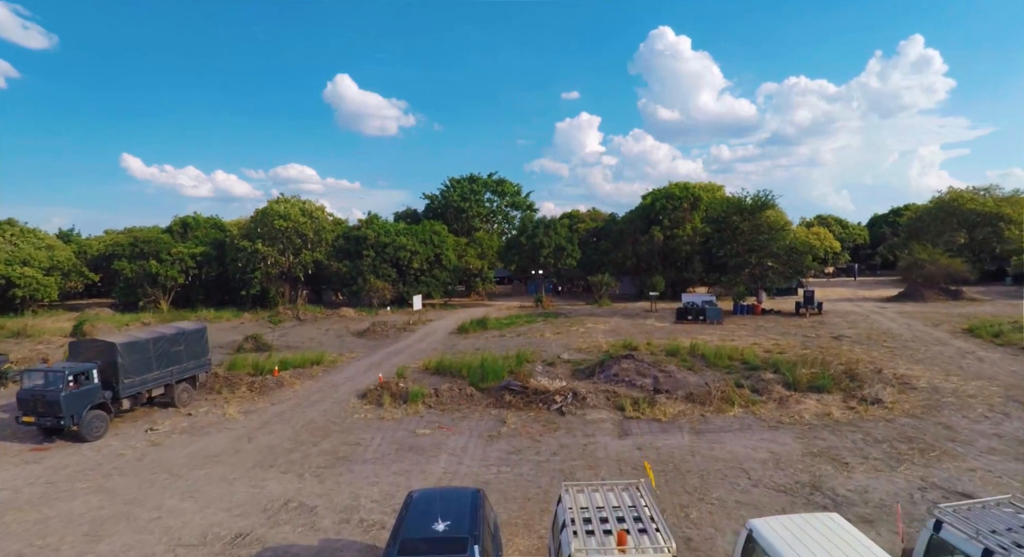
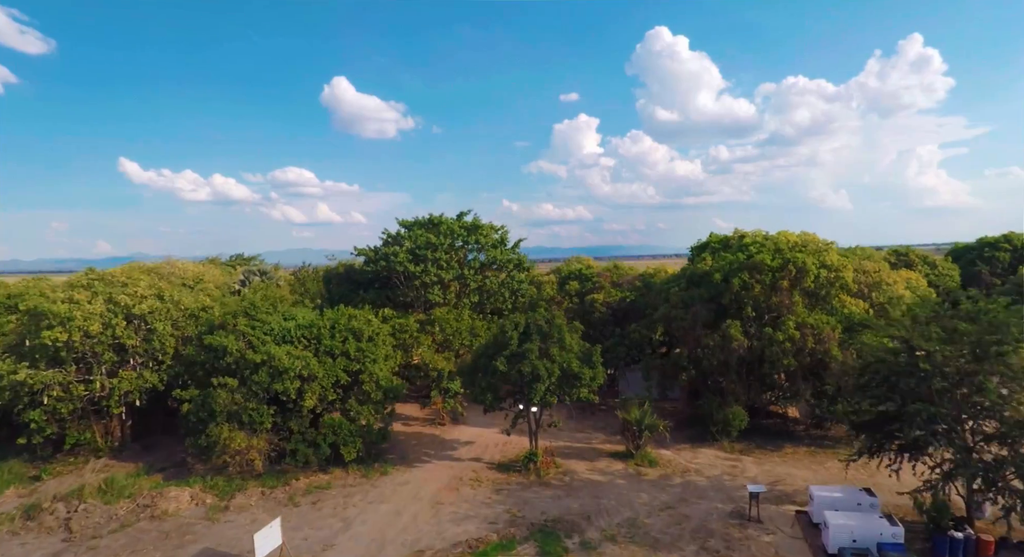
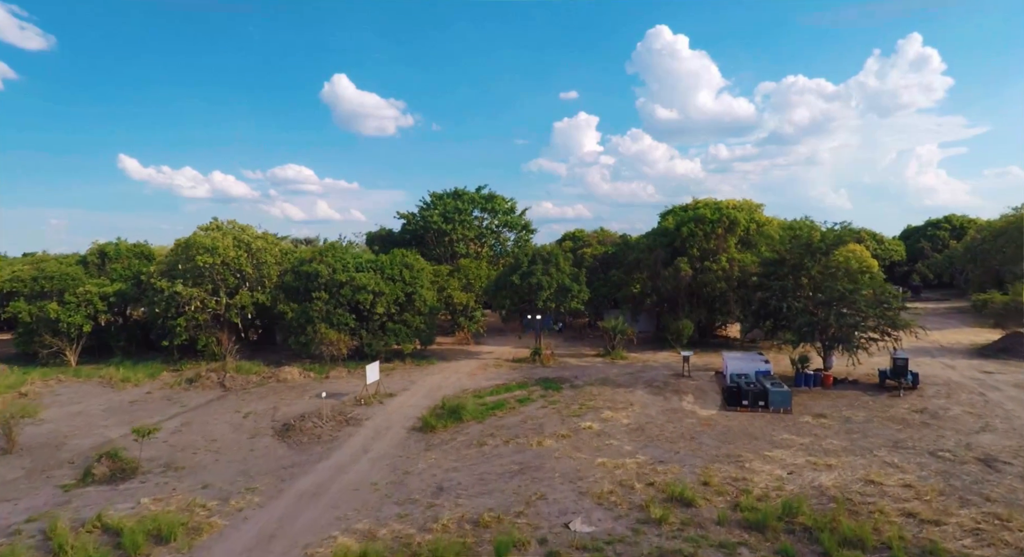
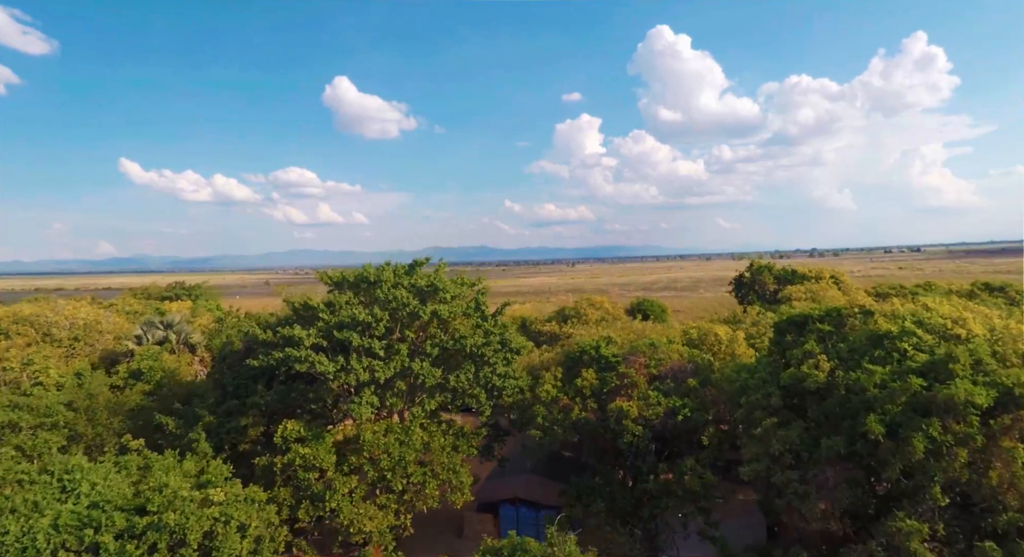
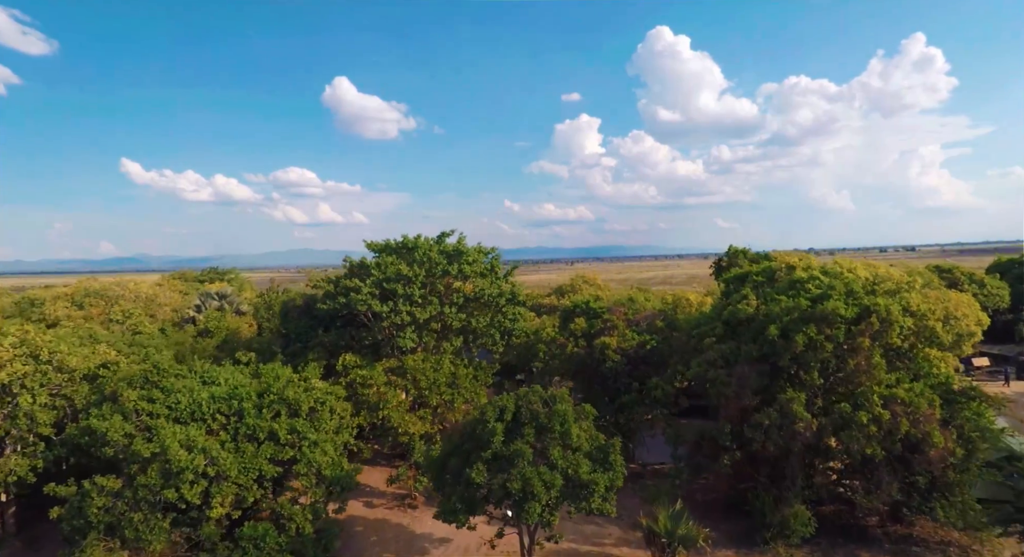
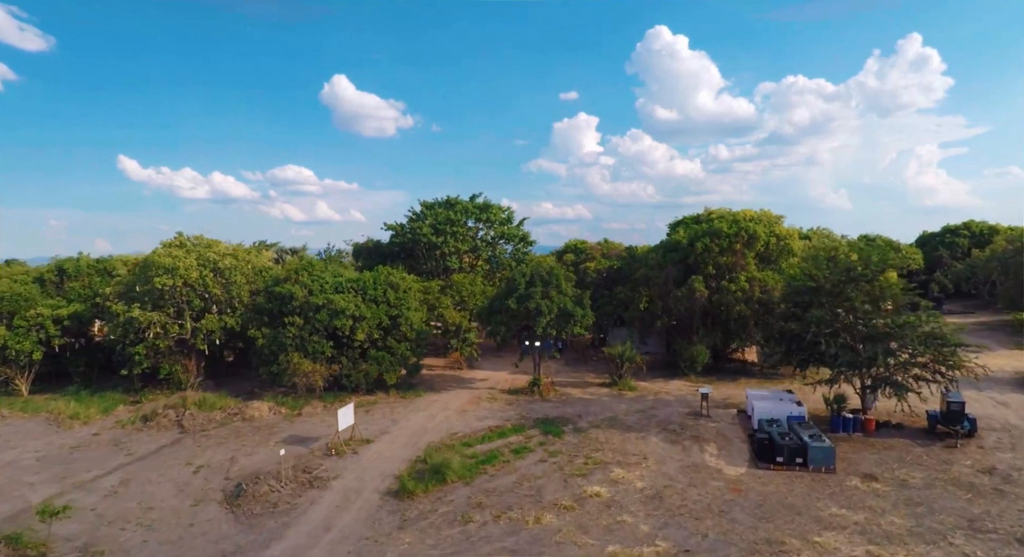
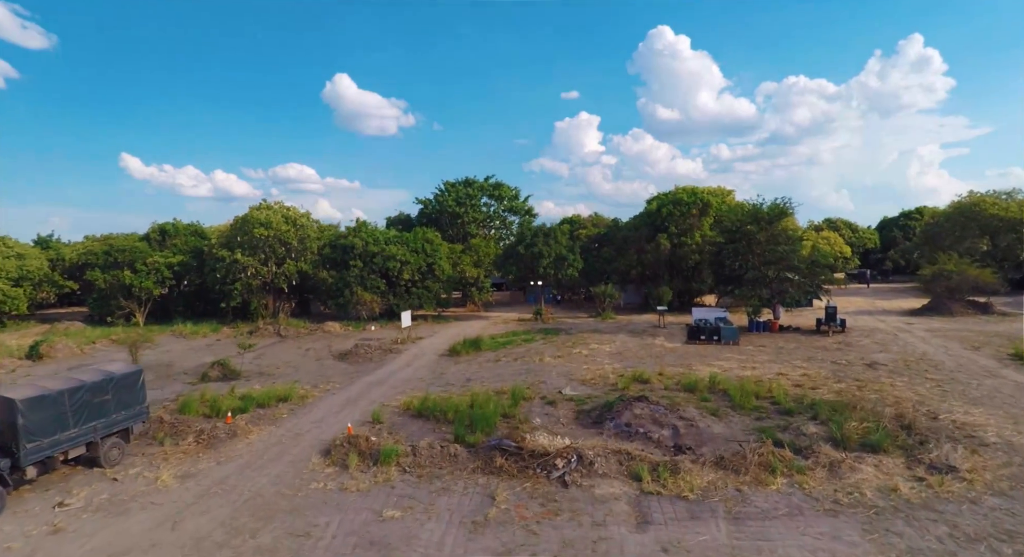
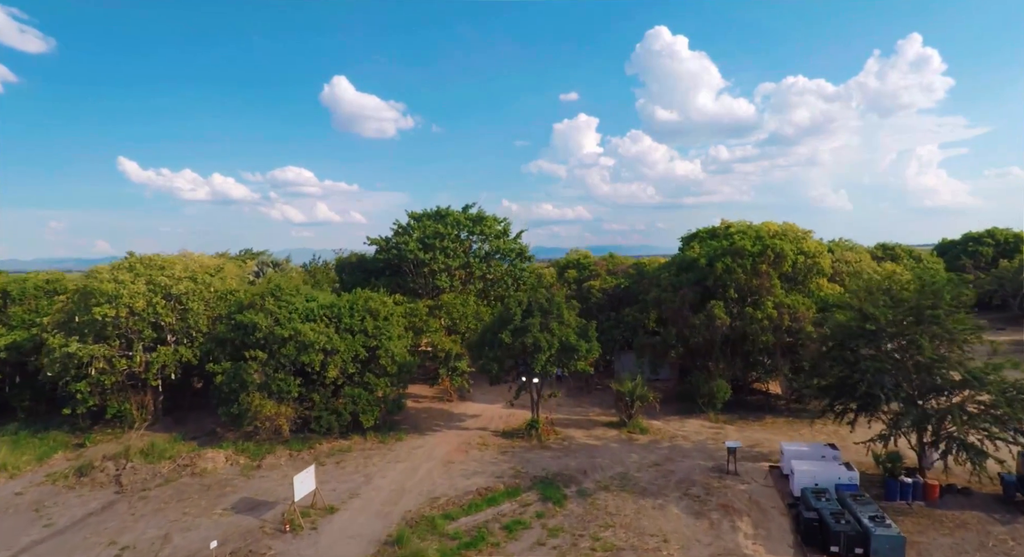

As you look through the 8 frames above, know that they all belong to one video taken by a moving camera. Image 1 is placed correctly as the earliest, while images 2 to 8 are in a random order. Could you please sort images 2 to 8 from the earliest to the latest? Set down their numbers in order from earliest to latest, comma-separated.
7, 3, 6, 8, 2, 5, 4
